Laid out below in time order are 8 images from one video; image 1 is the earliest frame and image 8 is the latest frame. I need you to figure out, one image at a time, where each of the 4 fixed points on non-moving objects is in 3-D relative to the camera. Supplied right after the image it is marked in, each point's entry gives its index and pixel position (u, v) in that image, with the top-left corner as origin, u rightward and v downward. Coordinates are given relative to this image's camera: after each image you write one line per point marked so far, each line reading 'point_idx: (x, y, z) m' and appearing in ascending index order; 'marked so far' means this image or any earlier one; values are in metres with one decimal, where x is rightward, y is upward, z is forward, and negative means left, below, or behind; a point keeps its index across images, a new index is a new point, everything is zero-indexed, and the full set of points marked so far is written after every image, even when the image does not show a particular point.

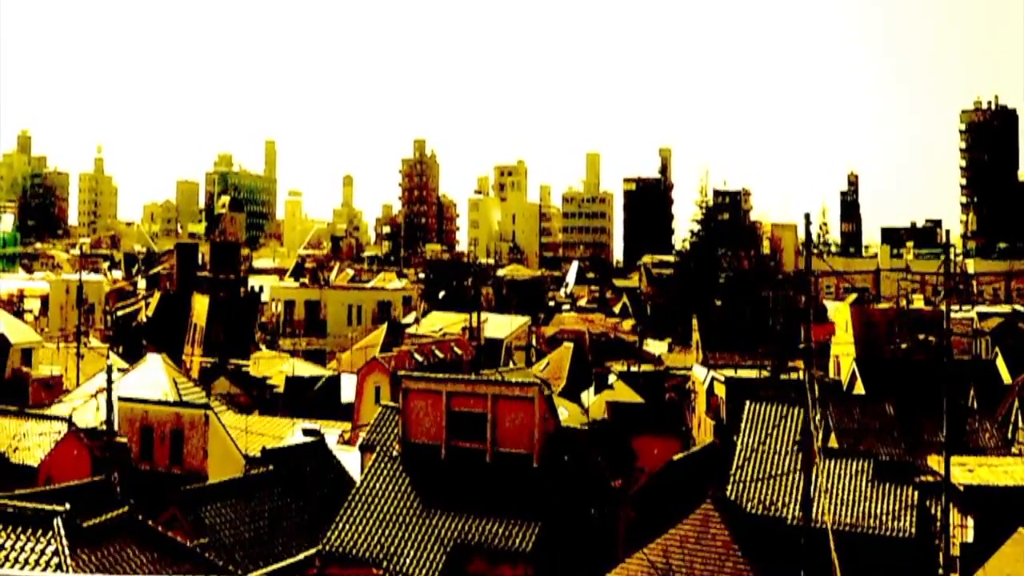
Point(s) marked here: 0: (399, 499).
0: (-1.0, -1.9, +8.6) m
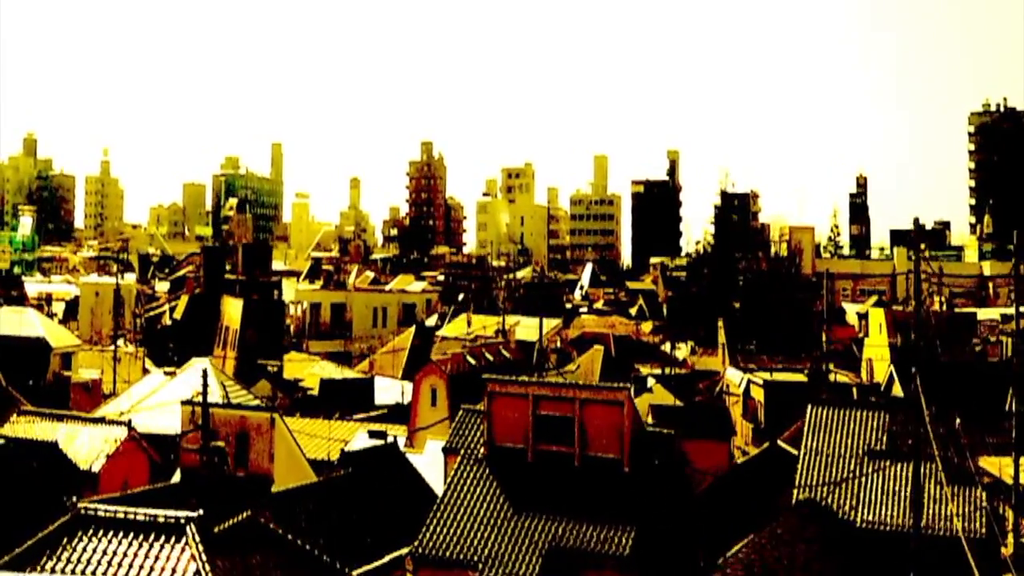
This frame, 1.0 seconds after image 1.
0: (-0.2, -1.9, +8.6) m
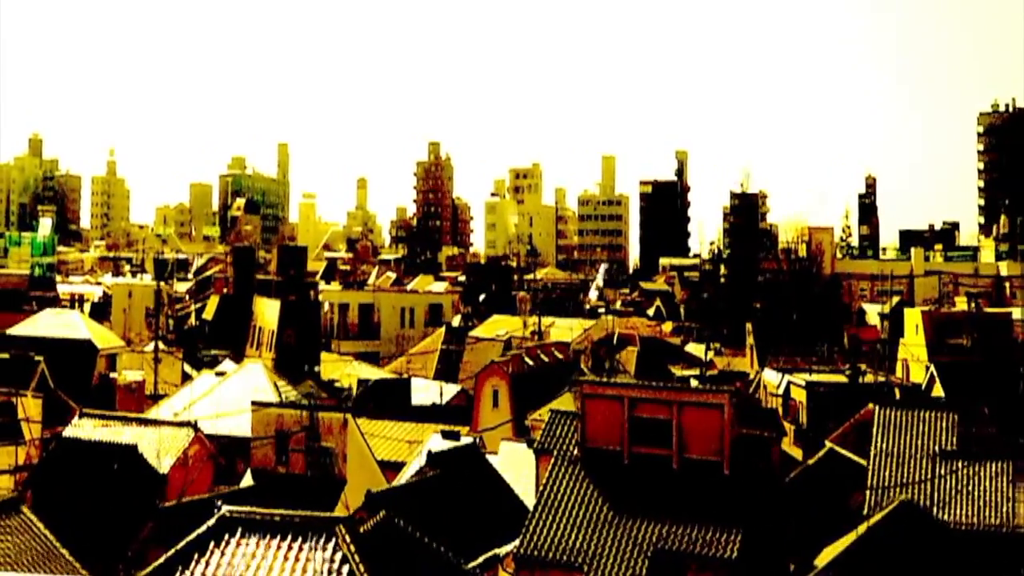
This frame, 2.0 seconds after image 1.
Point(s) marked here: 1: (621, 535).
0: (+0.7, -2.0, +8.6) m
1: (+1.0, -2.2, +8.3) m
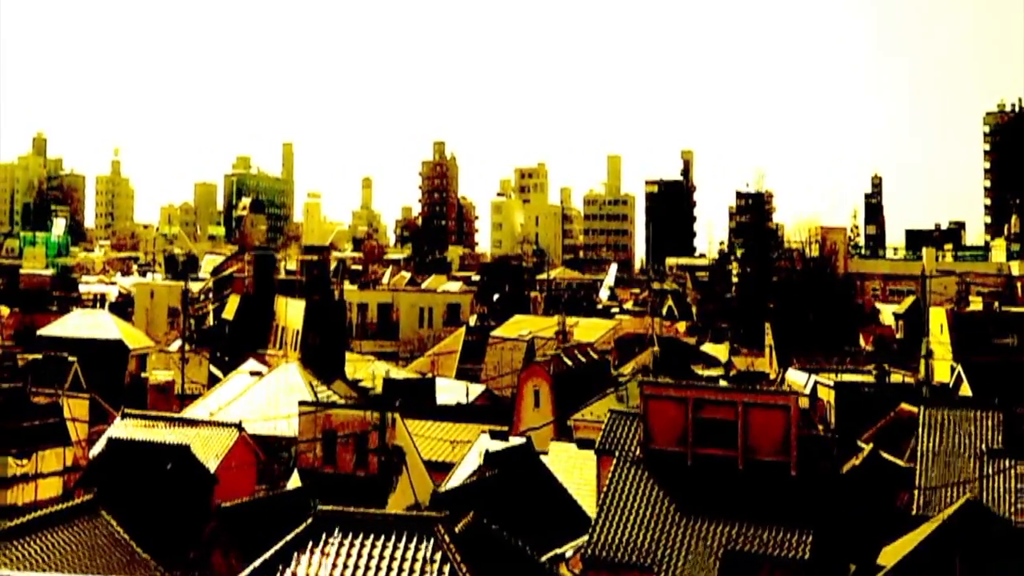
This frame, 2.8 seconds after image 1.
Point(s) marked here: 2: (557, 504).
0: (+1.3, -2.0, +8.7) m
1: (+1.6, -2.2, +8.3) m
2: (+0.5, -2.3, +10.2) m
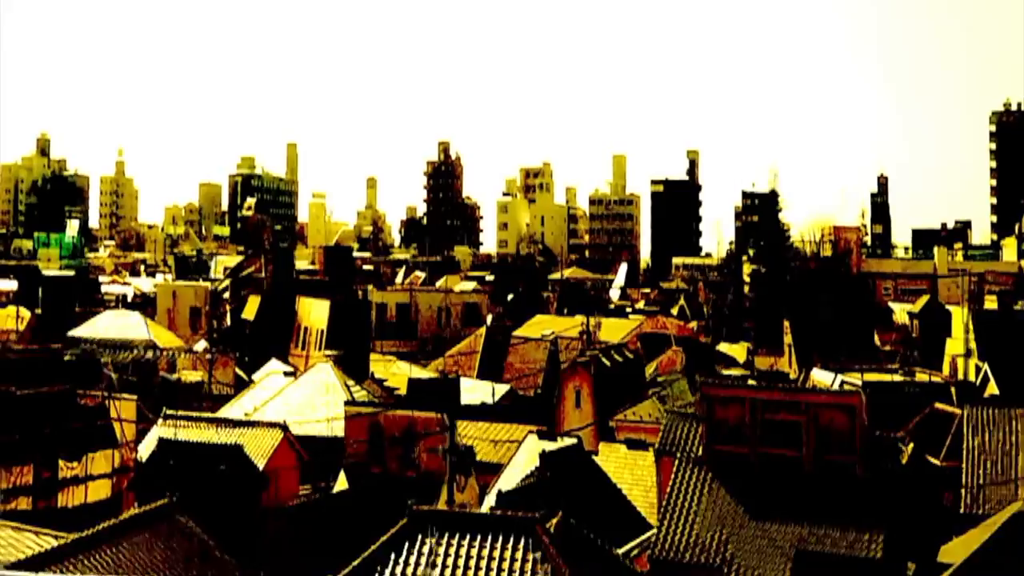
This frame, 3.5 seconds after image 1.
0: (+1.9, -2.0, +8.7) m
1: (+2.2, -2.2, +8.4) m
2: (+1.1, -2.3, +10.2) m
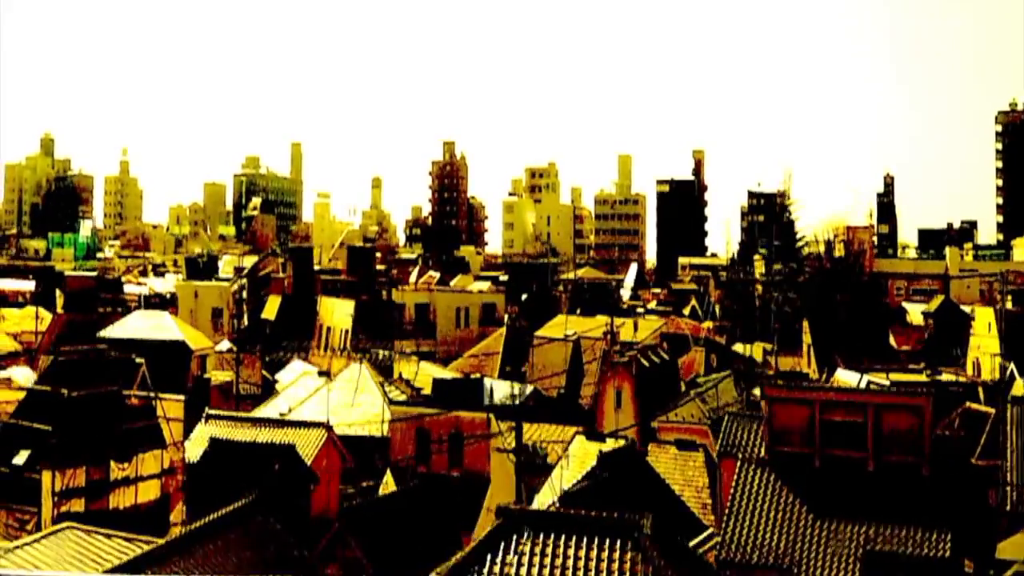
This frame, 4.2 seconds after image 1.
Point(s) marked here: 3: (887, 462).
0: (+2.5, -2.0, +8.7) m
1: (+2.8, -2.2, +8.4) m
2: (+1.7, -2.3, +10.2) m
3: (+3.4, -1.6, +8.8) m
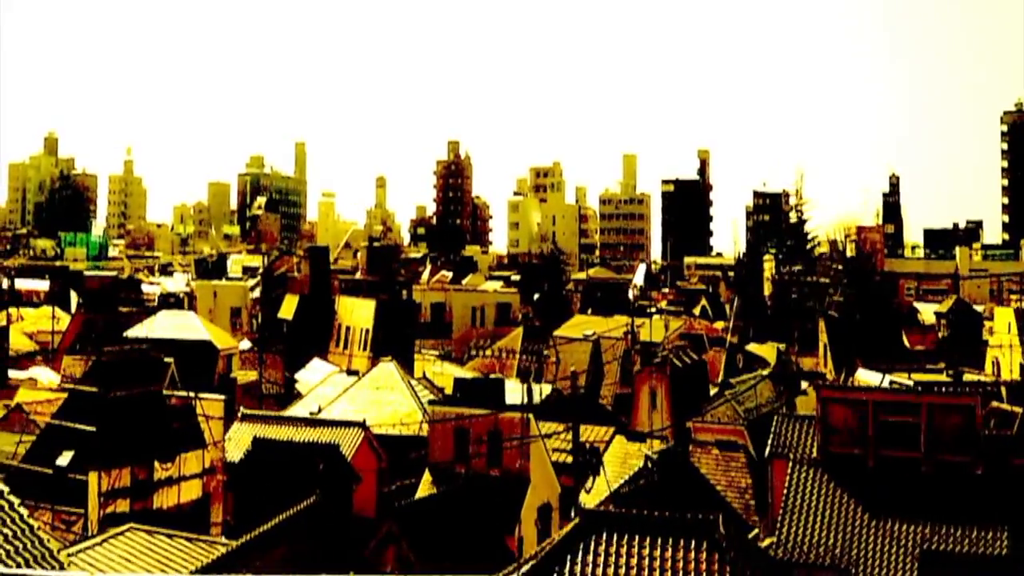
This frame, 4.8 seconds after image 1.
0: (+3.0, -2.0, +8.7) m
1: (+3.3, -2.2, +8.4) m
2: (+2.2, -2.3, +10.2) m
3: (+3.9, -1.6, +8.9) m
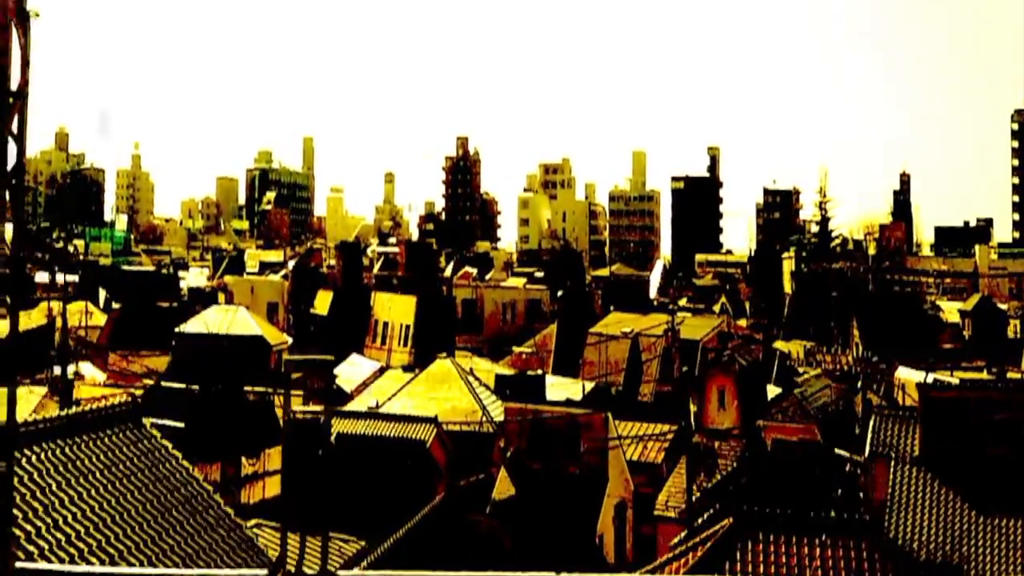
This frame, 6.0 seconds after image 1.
0: (+4.0, -2.0, +8.8) m
1: (+4.3, -2.2, +8.5) m
2: (+3.2, -2.3, +10.3) m
3: (+4.9, -1.6, +8.9) m
